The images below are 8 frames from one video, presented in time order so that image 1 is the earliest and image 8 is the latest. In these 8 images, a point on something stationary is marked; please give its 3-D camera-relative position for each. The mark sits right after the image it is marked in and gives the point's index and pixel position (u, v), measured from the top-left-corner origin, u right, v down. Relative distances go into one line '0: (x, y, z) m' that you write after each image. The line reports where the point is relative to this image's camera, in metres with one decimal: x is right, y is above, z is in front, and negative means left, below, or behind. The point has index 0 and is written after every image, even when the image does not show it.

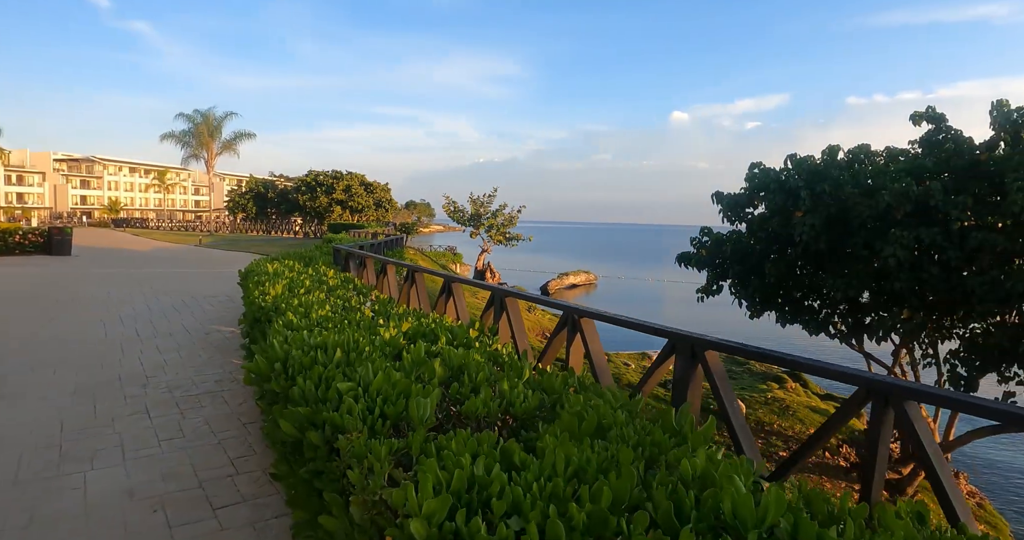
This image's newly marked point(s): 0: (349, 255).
0: (-2.0, +0.2, +7.2) m
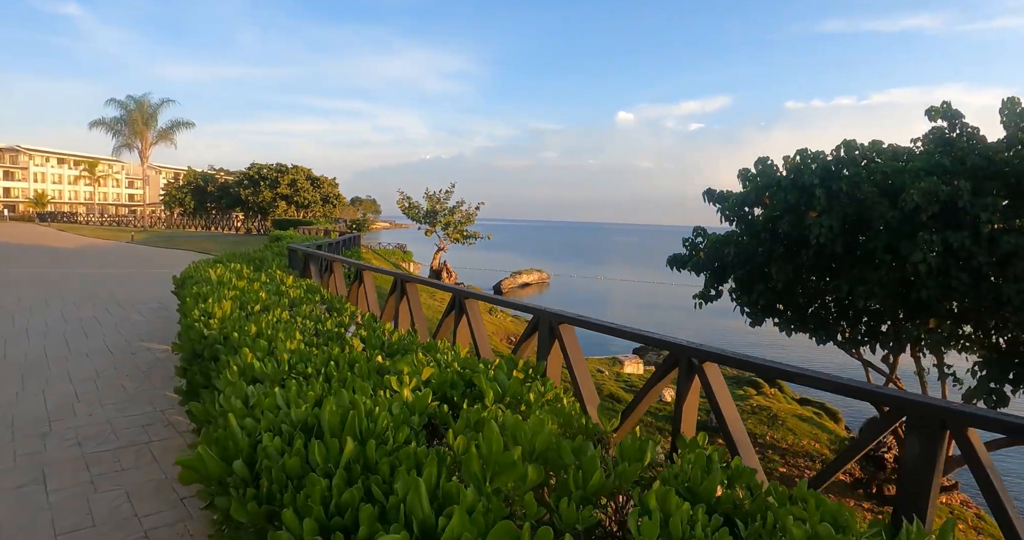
0: (-2.1, +0.1, +6.0) m
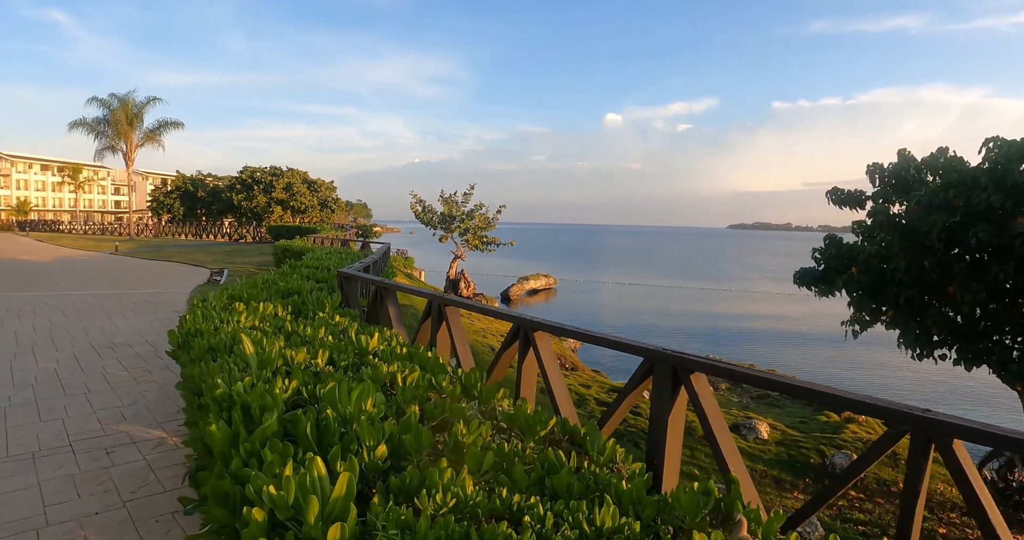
0: (-0.9, -0.1, +4.0) m
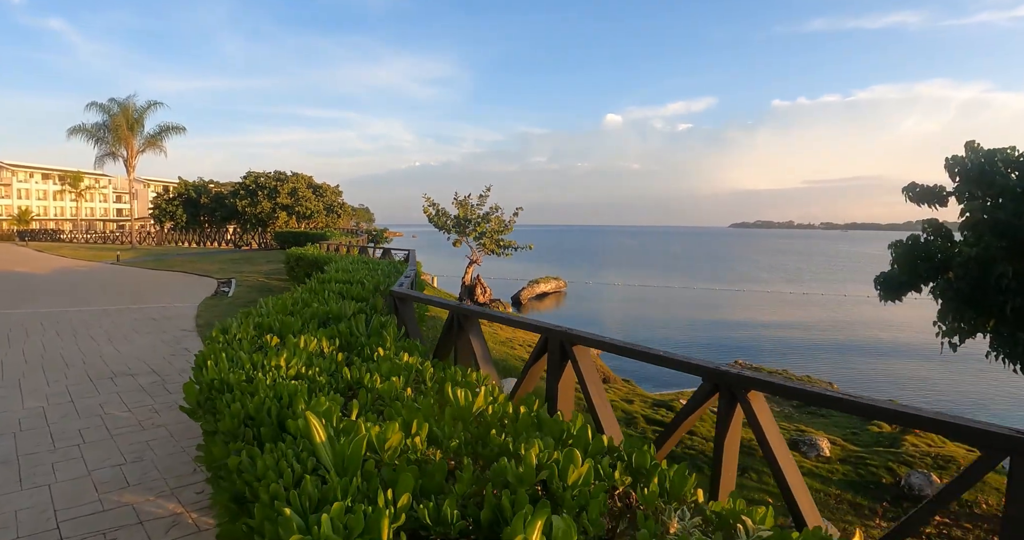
0: (-0.3, -0.3, +3.1) m
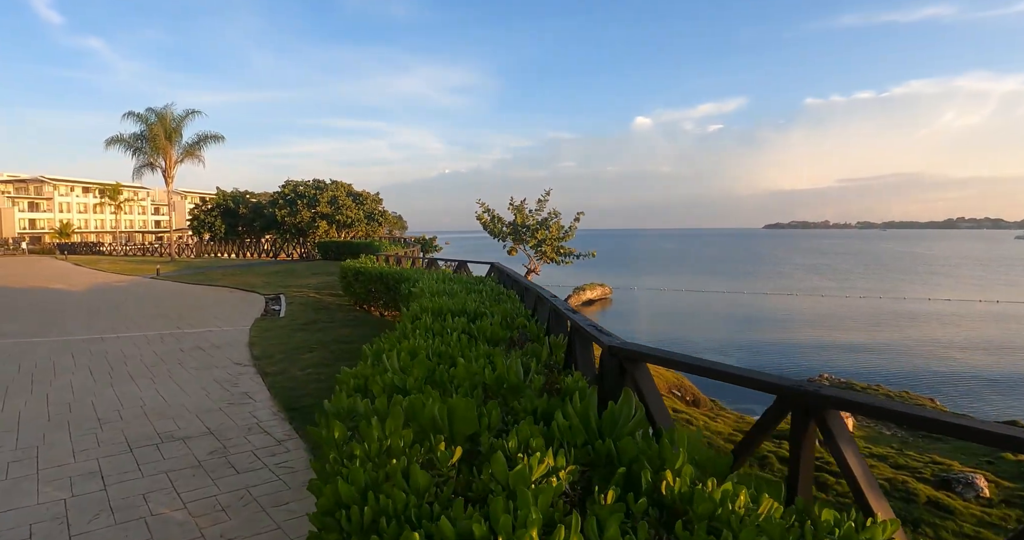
0: (+0.9, -0.4, +1.6) m
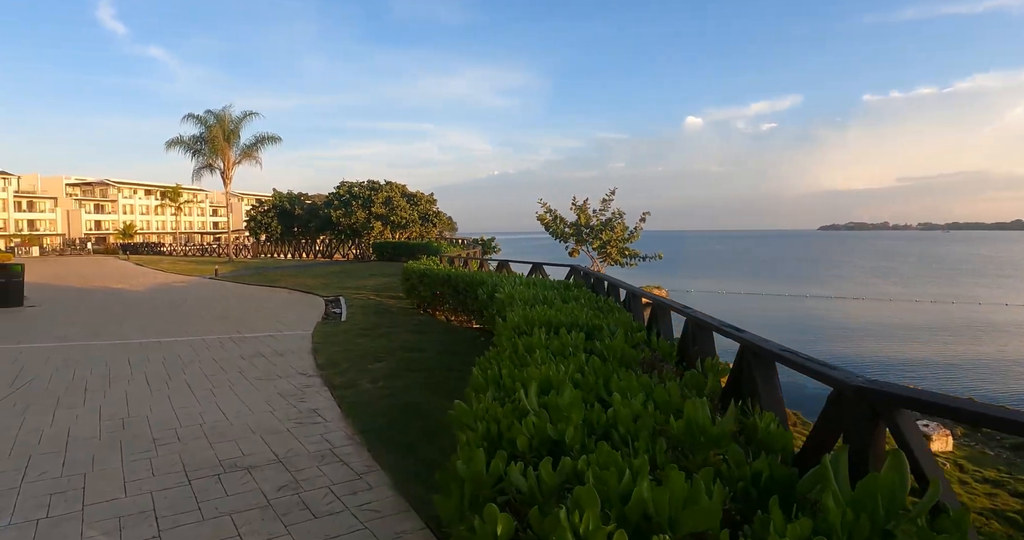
0: (+1.4, -0.4, +0.8) m
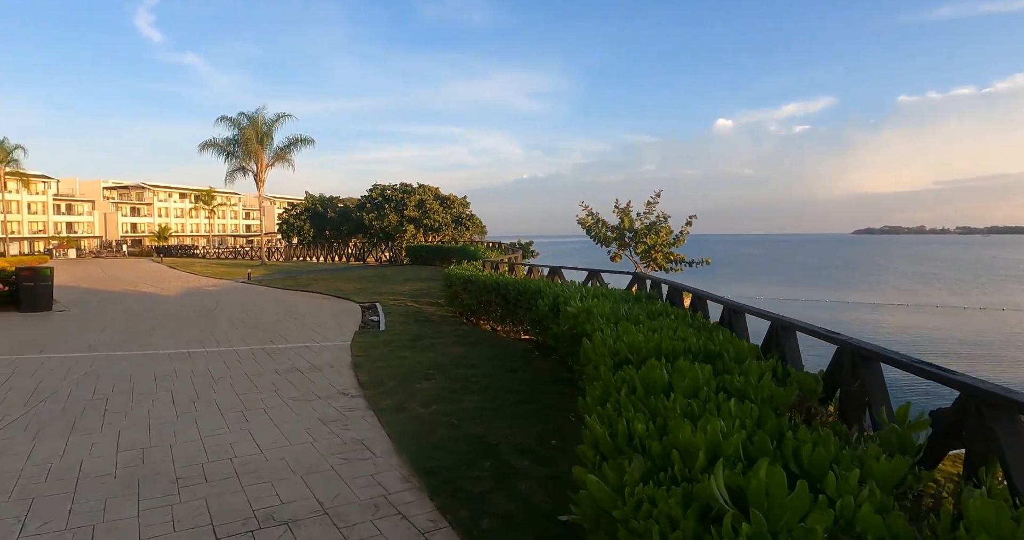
0: (+1.8, -0.4, 0.0) m
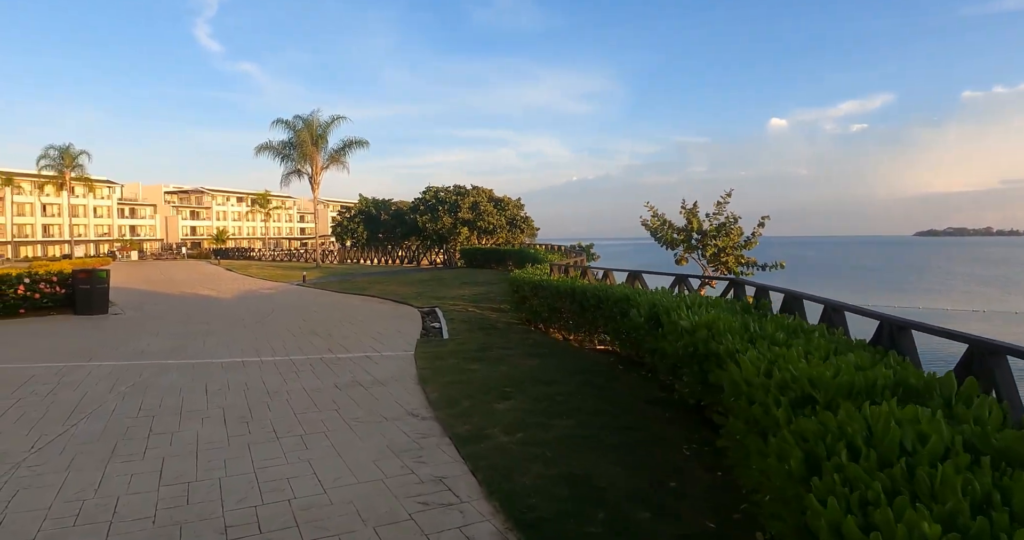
0: (+2.1, -0.4, -0.9) m
